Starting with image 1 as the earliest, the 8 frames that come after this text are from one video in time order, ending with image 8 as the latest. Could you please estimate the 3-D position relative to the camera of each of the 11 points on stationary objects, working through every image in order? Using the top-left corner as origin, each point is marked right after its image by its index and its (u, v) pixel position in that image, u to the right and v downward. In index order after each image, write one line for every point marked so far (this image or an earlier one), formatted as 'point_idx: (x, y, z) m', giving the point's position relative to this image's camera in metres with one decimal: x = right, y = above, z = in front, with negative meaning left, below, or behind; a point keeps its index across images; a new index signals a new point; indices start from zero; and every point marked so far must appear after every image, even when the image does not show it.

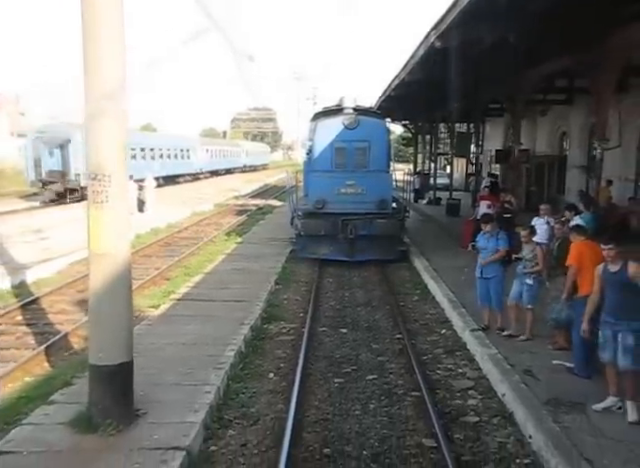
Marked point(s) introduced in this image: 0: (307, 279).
0: (-0.3, -0.9, +13.4) m
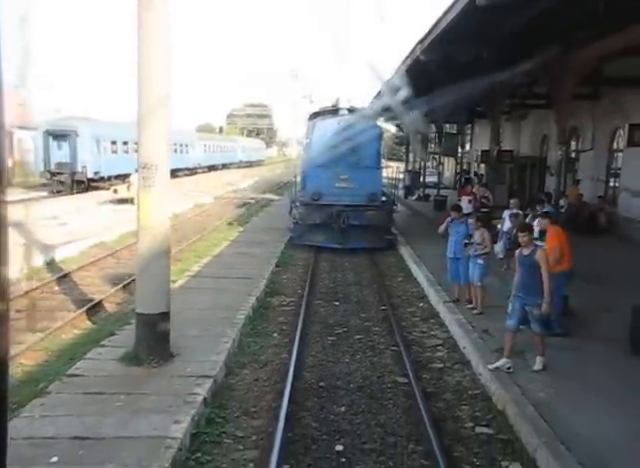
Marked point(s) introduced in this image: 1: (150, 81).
0: (-0.4, -0.6, +15.0) m
1: (-1.8, +1.6, +7.0) m
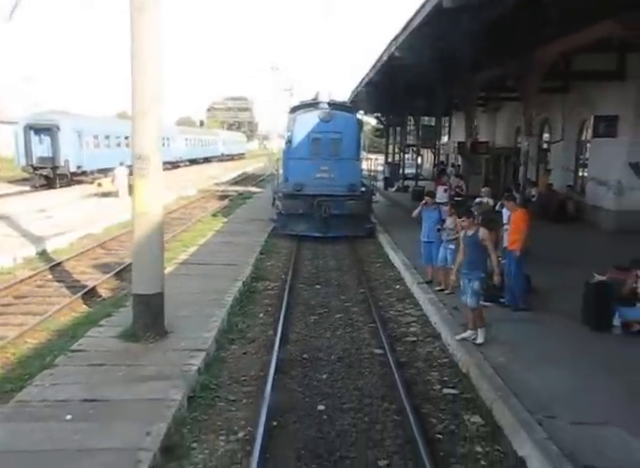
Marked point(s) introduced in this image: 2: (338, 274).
0: (-0.8, -0.4, +15.7) m
1: (-2.1, +1.7, +7.6) m
2: (+0.4, -0.8, +13.0) m
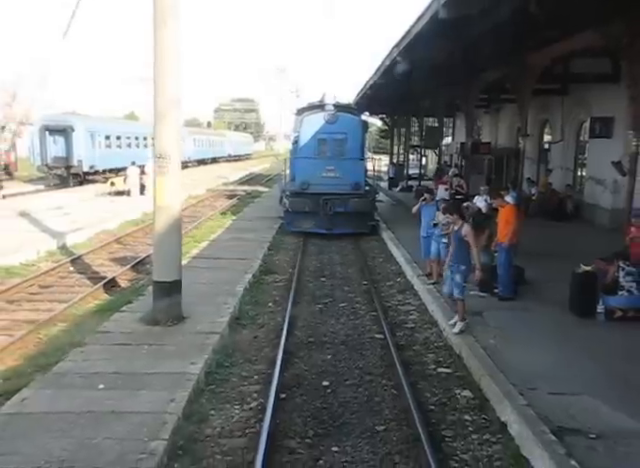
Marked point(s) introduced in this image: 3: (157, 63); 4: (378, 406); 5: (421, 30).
0: (-0.6, -0.3, +16.4) m
1: (-2.0, +1.8, +8.3) m
2: (+0.5, -0.7, +13.7) m
3: (-2.1, +2.1, +8.4) m
4: (+0.6, -1.7, +6.7) m
5: (+1.7, +3.4, +11.0) m
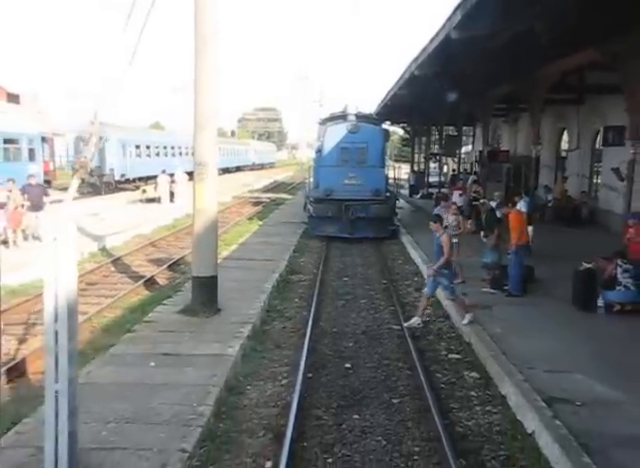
0: (-0.1, -0.4, +17.3) m
1: (-1.7, +1.9, +9.3) m
2: (+1.0, -0.8, +14.6) m
3: (-1.8, +2.1, +9.4) m
4: (+0.8, -1.7, +7.5) m
5: (+2.1, +3.4, +11.9) m
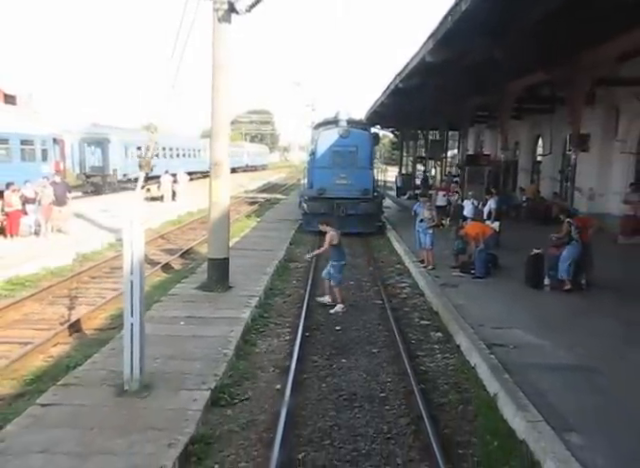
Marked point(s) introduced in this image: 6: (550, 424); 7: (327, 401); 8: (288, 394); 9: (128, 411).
0: (-0.2, -0.2, +19.2) m
1: (-1.7, +2.0, +11.2) m
2: (+0.8, -0.6, +16.5) m
3: (-1.8, +2.3, +11.3) m
4: (+0.8, -1.5, +9.5) m
5: (+2.0, +3.5, +13.9) m
6: (+2.0, -1.6, +5.7) m
7: (+0.1, -1.8, +7.0) m
8: (-0.3, -1.7, +7.0) m
9: (-1.8, -1.7, +6.1) m
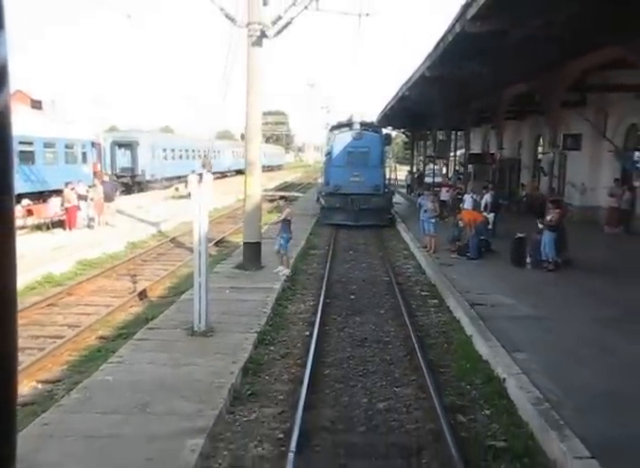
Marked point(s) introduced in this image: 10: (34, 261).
0: (+0.3, 0.0, +21.4) m
1: (-1.4, +2.3, +13.5) m
2: (+1.3, -0.4, +18.7) m
3: (-1.5, +2.6, +13.6) m
4: (+1.1, -1.3, +11.7) m
5: (+2.4, +3.8, +16.1) m
6: (+2.2, -1.4, +7.9) m
7: (+0.3, -1.5, +9.3) m
8: (-0.1, -1.4, +9.3) m
9: (-1.5, -1.4, +8.4) m
10: (-6.1, -0.6, +13.9) m
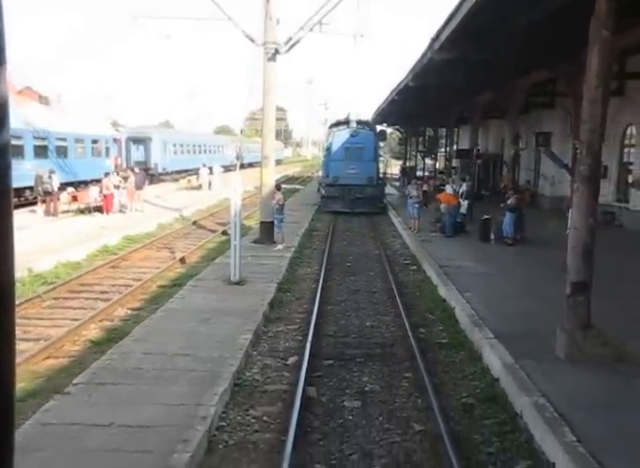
0: (+0.3, +0.5, +24.5) m
1: (-1.3, +2.8, +16.5) m
2: (+1.3, +0.2, +21.8) m
3: (-1.4, +3.1, +16.6) m
4: (+1.2, -0.8, +14.7) m
5: (+2.5, +4.3, +19.1) m
6: (+2.3, -0.9, +11.0) m
7: (+0.4, -1.1, +12.3) m
8: (0.0, -1.0, +12.3) m
9: (-1.5, -1.0, +11.4) m
10: (-6.0, -0.1, +16.9) m
